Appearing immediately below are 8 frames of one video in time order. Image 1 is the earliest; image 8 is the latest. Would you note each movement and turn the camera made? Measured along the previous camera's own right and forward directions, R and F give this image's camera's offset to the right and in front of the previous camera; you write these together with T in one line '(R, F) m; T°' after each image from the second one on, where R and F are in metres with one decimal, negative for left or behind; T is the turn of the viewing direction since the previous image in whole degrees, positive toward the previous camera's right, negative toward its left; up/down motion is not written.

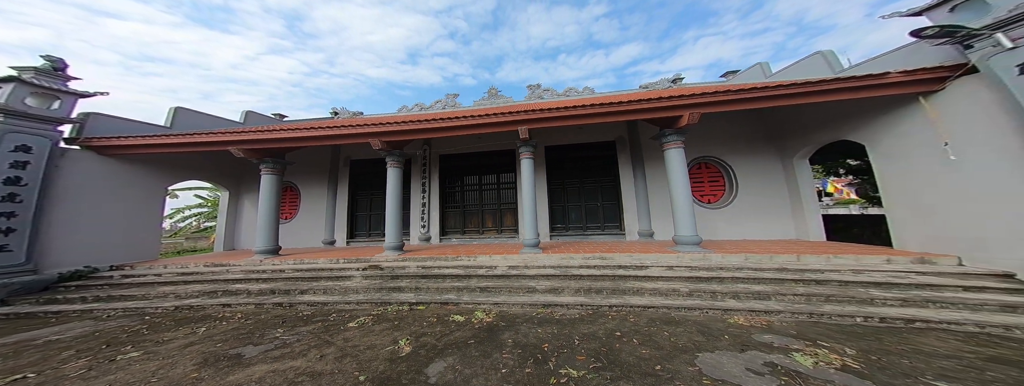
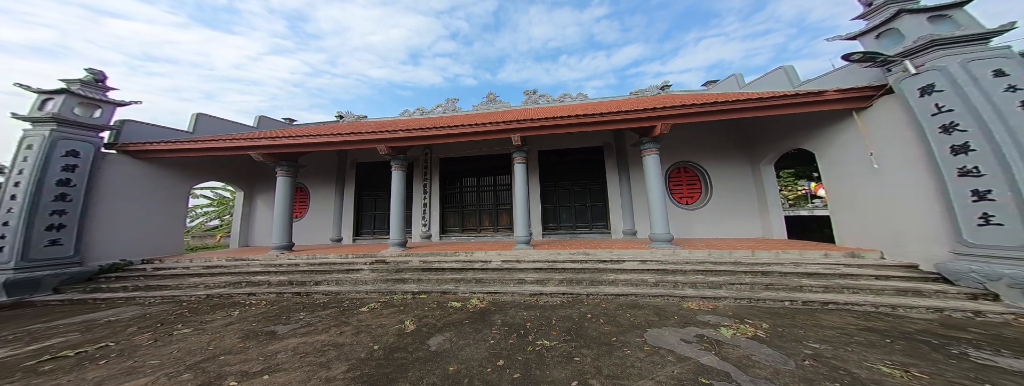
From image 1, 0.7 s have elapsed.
(+0.1, -0.5) m; +1°
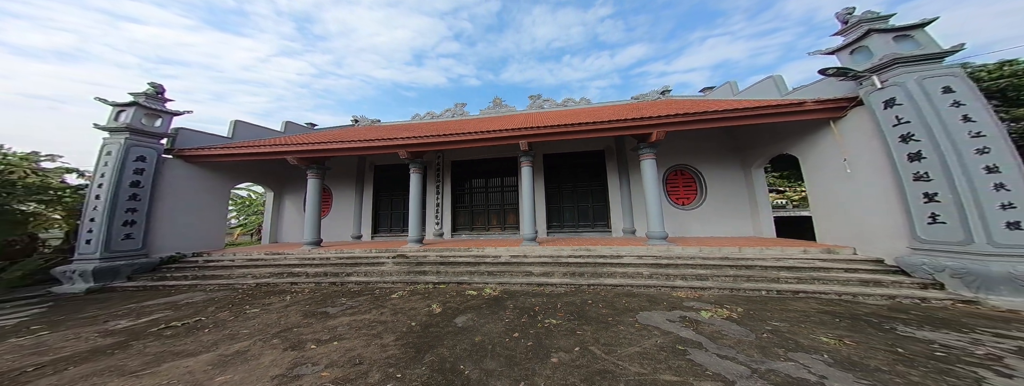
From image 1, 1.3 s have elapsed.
(-0.1, -0.4) m; 0°
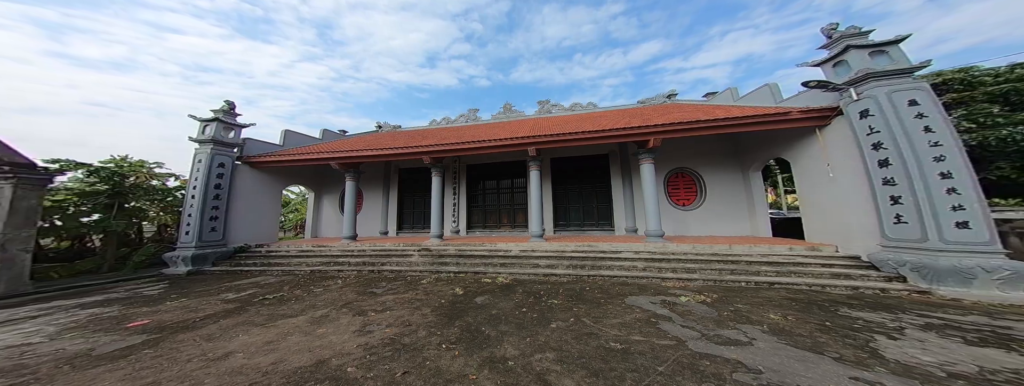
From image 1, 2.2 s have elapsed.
(0.0, -0.6) m; -3°
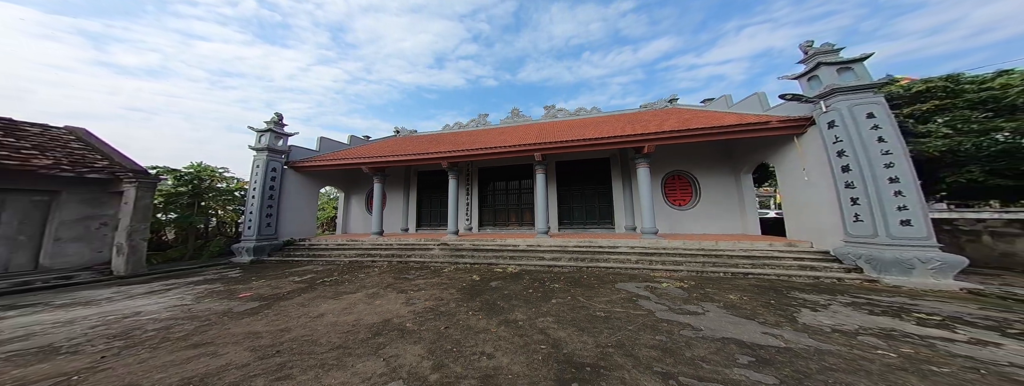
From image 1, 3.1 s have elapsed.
(0.0, -0.7) m; -2°
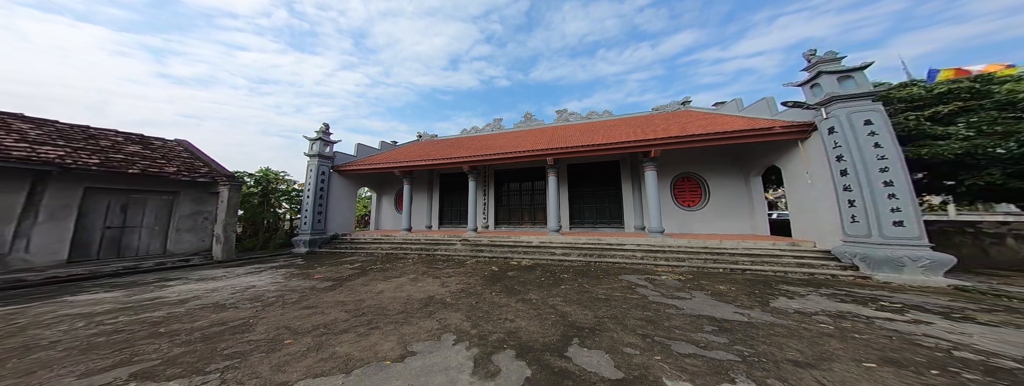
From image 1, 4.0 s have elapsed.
(0.0, -0.6) m; -3°
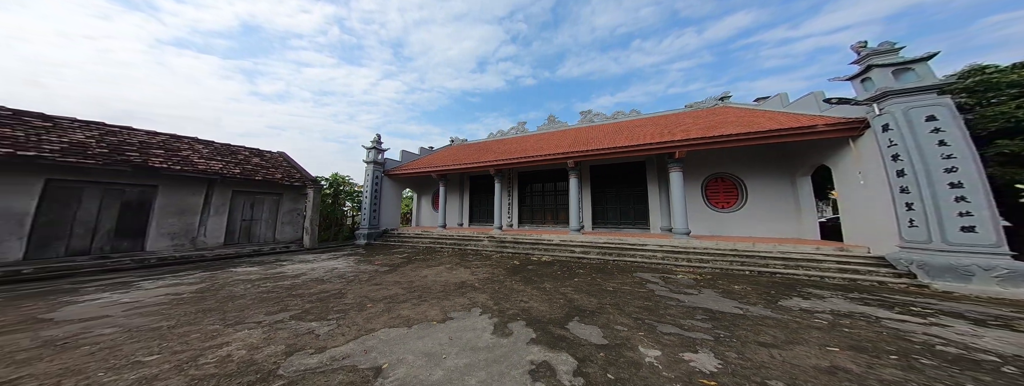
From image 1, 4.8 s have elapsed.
(+0.3, -0.5) m; -8°
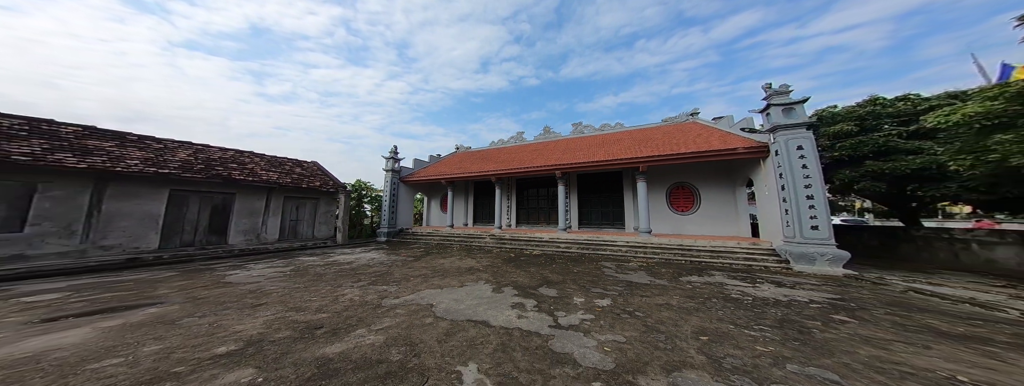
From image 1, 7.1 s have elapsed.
(+0.1, -1.5) m; 0°
